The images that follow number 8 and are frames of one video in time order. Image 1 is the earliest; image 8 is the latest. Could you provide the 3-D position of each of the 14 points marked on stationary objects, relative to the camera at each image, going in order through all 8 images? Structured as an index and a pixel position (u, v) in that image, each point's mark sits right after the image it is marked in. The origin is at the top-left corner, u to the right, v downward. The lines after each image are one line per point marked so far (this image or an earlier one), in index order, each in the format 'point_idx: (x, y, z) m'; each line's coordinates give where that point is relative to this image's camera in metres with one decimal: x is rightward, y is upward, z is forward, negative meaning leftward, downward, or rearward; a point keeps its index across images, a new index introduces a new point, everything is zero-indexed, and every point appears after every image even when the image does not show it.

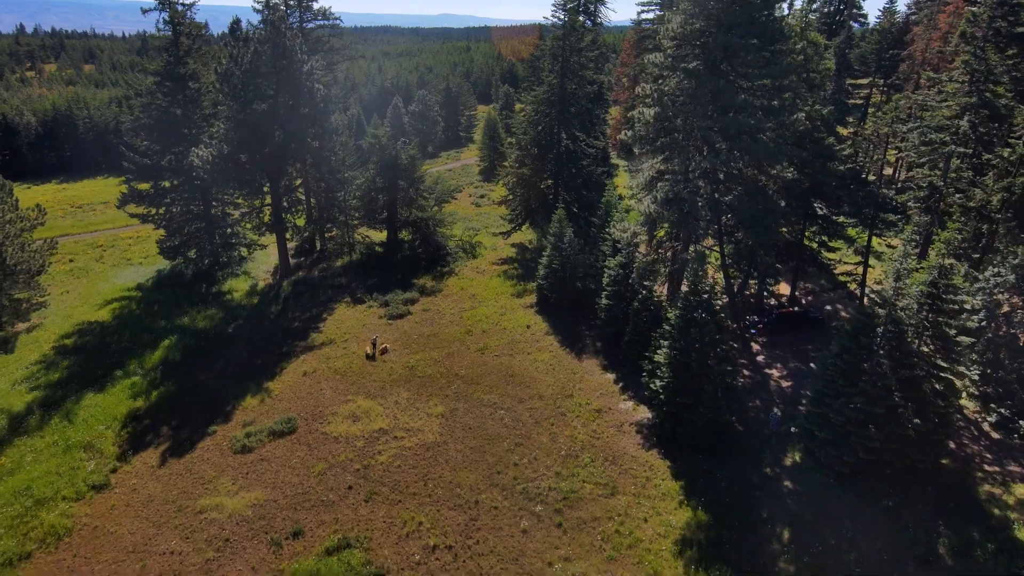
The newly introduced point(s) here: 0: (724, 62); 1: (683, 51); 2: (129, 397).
0: (+8.5, +9.1, +15.9) m
1: (+7.1, +9.7, +16.2) m
2: (-18.0, -5.2, +18.6) m
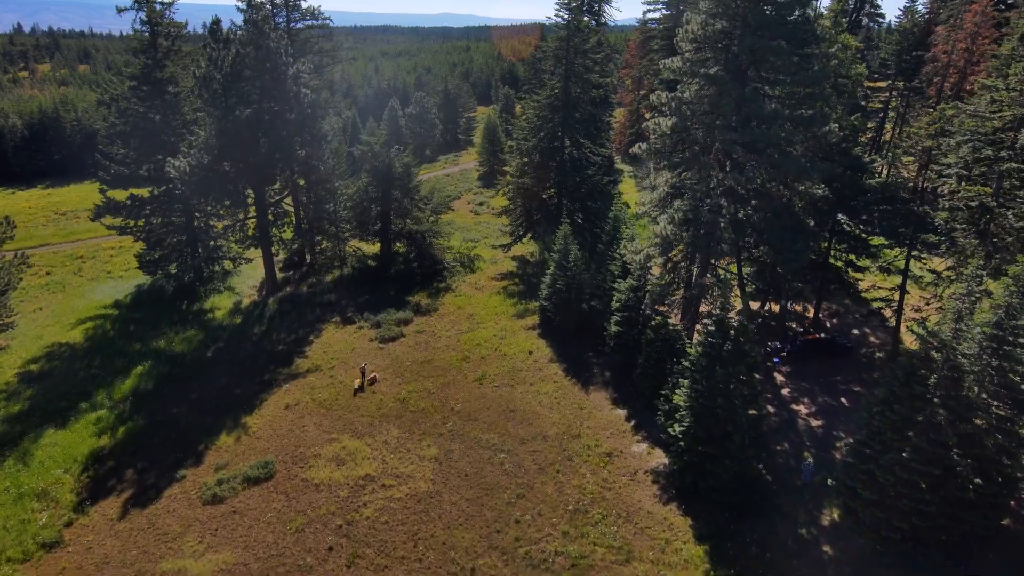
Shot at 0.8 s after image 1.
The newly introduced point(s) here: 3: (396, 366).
0: (+8.6, +8.0, +14.2) m
1: (+7.1, +8.6, +14.6) m
2: (-18.0, -6.3, +17.0) m
3: (-5.8, -3.9, +19.7) m
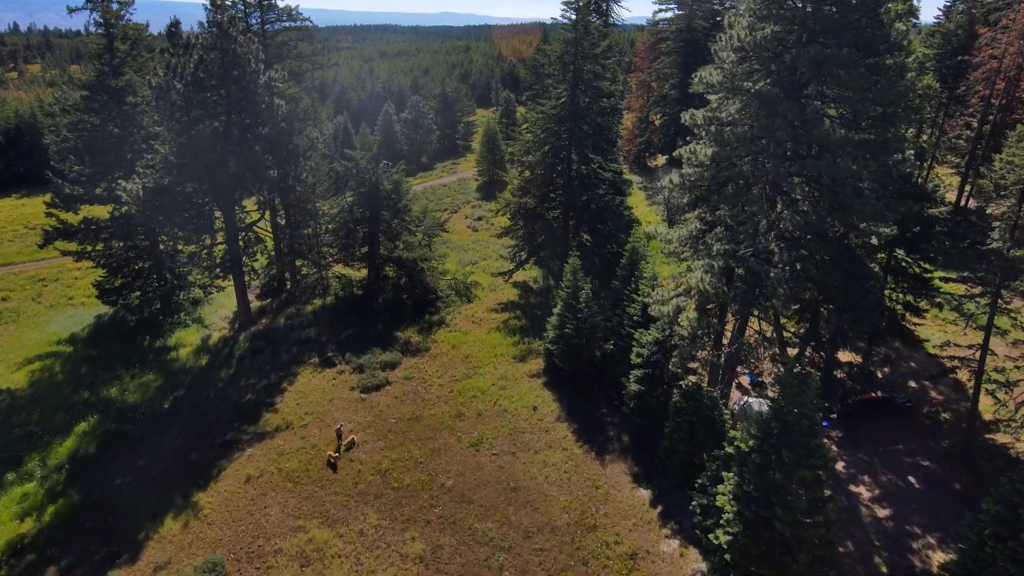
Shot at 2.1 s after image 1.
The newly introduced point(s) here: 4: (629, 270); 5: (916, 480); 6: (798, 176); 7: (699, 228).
0: (+8.6, +6.0, +11.4) m
1: (+7.2, +6.6, +11.8) m
2: (-17.9, -8.3, +14.3) m
3: (-5.8, -5.9, +17.0) m
4: (+5.3, +0.8, +17.8) m
5: (+14.0, -6.6, +13.6) m
6: (+8.3, +3.3, +11.4) m
7: (+6.5, +2.1, +13.7) m
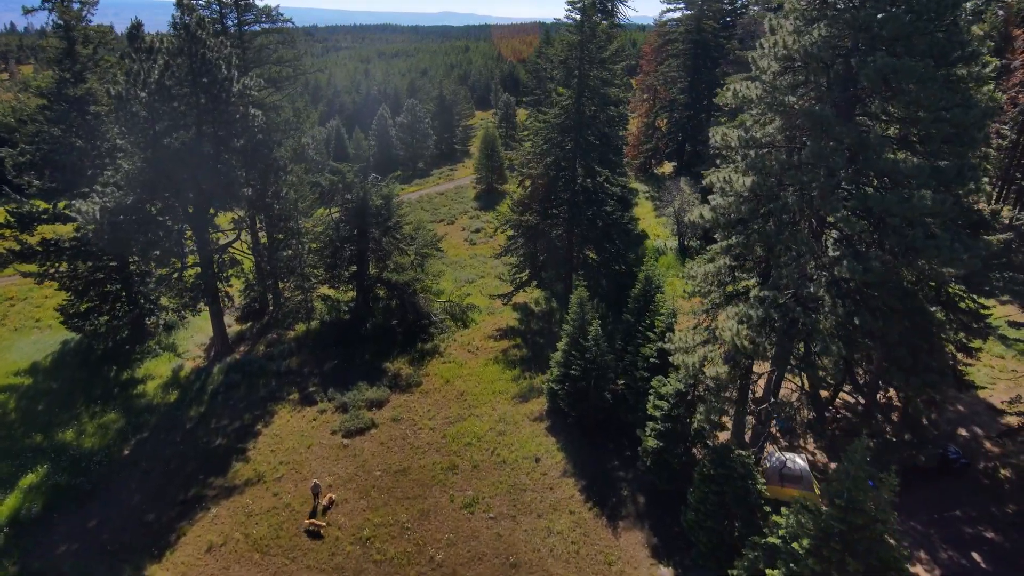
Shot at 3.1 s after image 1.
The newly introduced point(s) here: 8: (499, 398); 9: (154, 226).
0: (+8.6, +4.6, +9.5) m
1: (+7.1, +5.2, +9.9) m
2: (-18.0, -9.7, +12.3) m
3: (-5.8, -7.3, +15.0) m
4: (+5.2, -0.6, +15.9) m
5: (+13.9, -8.0, +11.7) m
6: (+8.2, +1.9, +9.5) m
7: (+6.5, +0.7, +11.7) m
8: (-0.6, -5.0, +18.0) m
9: (-17.2, +3.1, +19.2) m
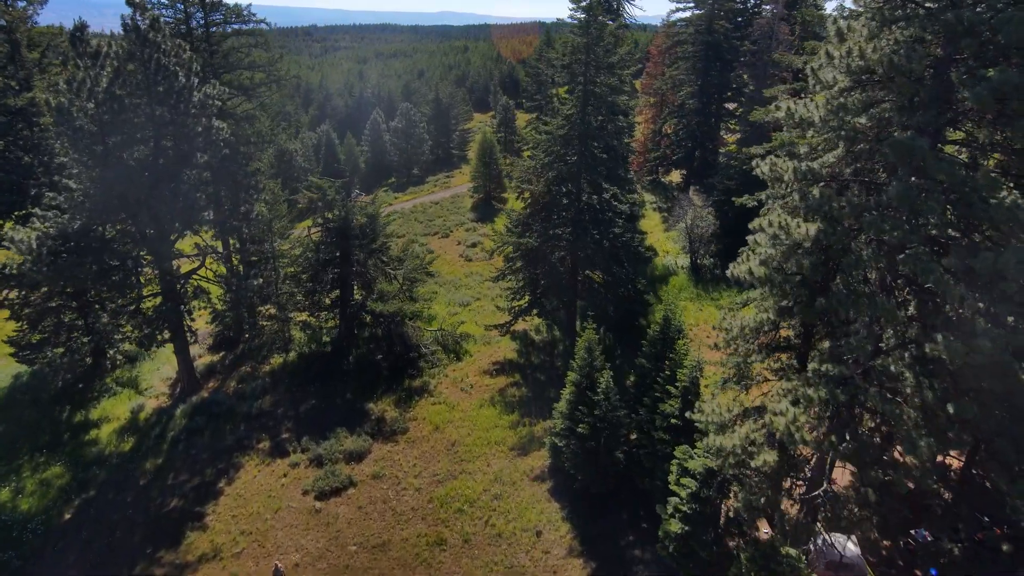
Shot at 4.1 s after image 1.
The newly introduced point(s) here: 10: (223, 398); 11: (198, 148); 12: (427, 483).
0: (+8.5, +3.1, +7.4) m
1: (+7.0, +3.8, +7.7) m
2: (-18.1, -11.1, +10.2) m
3: (-5.9, -8.8, +12.9) m
4: (+5.1, -2.1, +13.7) m
5: (+13.8, -9.5, +9.6) m
6: (+8.1, +0.4, +7.4) m
7: (+6.4, -0.8, +9.6) m
8: (-0.7, -6.5, +15.8) m
9: (-17.3, +1.6, +17.0) m
10: (-13.8, -5.3, +18.9) m
11: (-13.6, +6.1, +17.1) m
12: (-3.2, -7.3, +14.9) m
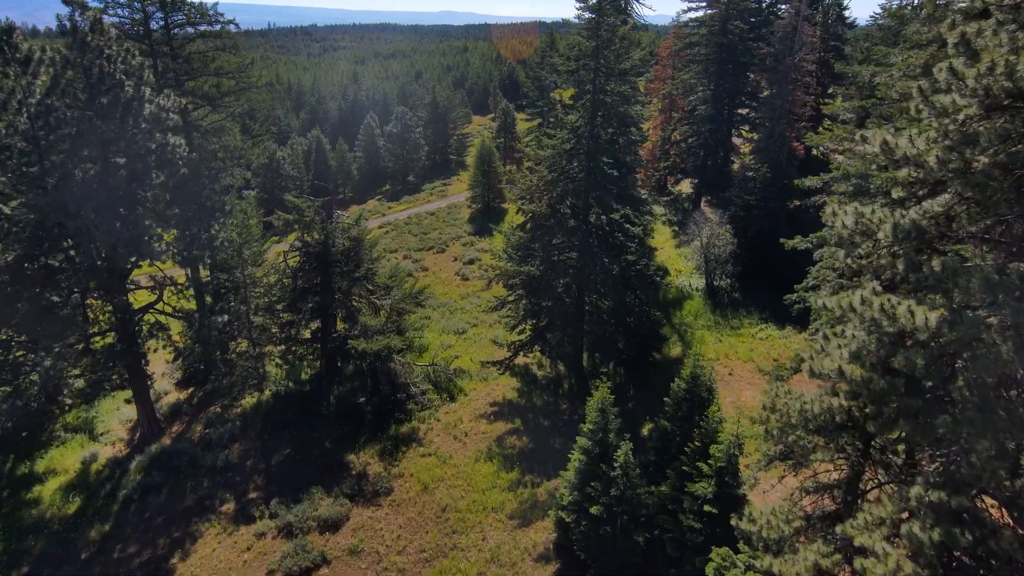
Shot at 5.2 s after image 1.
0: (+8.5, +1.6, +5.2) m
1: (+7.0, +2.3, +5.6) m
2: (-18.1, -12.6, +8.1) m
3: (-5.9, -10.2, +10.8) m
4: (+5.1, -3.5, +11.6) m
5: (+13.8, -11.0, +7.4) m
6: (+8.1, -1.1, +5.2) m
7: (+6.3, -2.3, +7.5) m
8: (-0.7, -7.9, +13.7) m
9: (-17.4, +0.1, +14.9) m
10: (-13.8, -6.7, +16.7) m
11: (-13.6, +4.6, +15.0) m
12: (-3.2, -8.8, +12.8) m
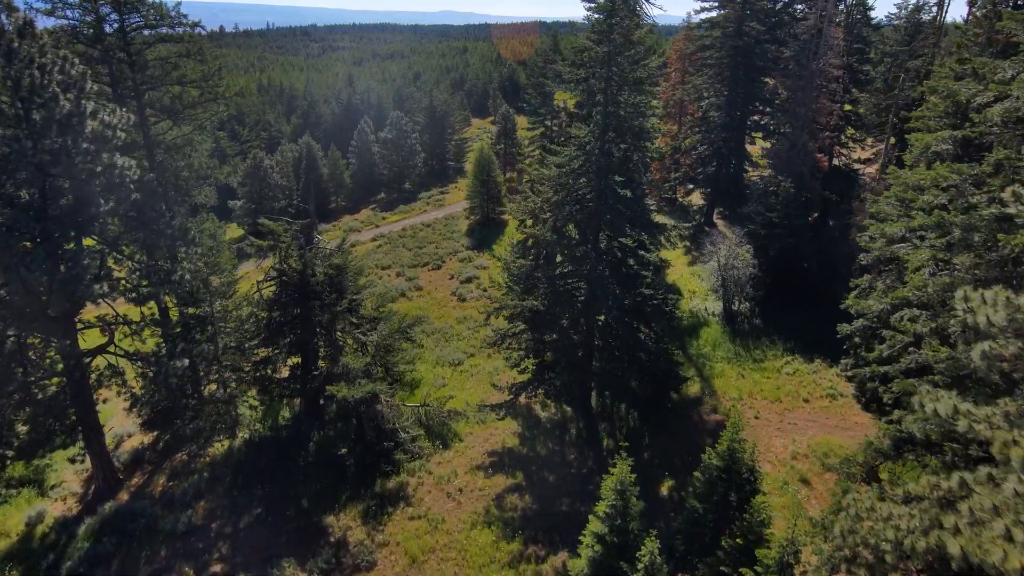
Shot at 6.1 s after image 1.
0: (+8.5, +0.2, +3.3) m
1: (+7.0, +0.8, +3.6) m
2: (-18.0, -14.0, +6.2) m
3: (-5.9, -11.7, +8.8) m
4: (+5.1, -4.9, +9.7) m
5: (+13.9, -12.4, +5.5) m
6: (+8.1, -2.5, +3.3) m
7: (+6.4, -3.7, +5.5) m
8: (-0.7, -9.4, +11.8) m
9: (-17.3, -1.3, +13.0) m
10: (-13.7, -8.1, +14.8) m
11: (-13.6, +3.2, +13.0) m
12: (-3.2, -10.2, +10.9) m
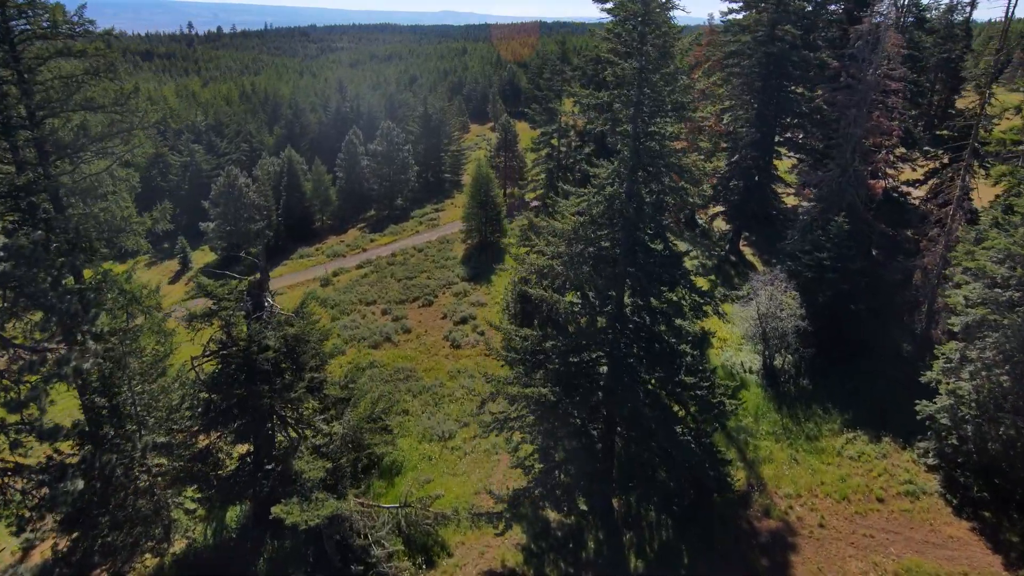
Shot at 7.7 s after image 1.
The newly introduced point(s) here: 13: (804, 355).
0: (+8.6, -2.3, -0.1) m
1: (+7.1, -1.7, +0.2) m
2: (-18.0, -16.6, +2.8) m
3: (-5.8, -14.2, +5.4) m
4: (+5.2, -7.5, +6.2) m
5: (+13.9, -14.9, +2.1) m
6: (+8.2, -5.0, -0.1) m
7: (+6.4, -6.2, +2.1) m
8: (-0.6, -11.9, +8.3) m
9: (-17.3, -3.9, +9.6) m
10: (-13.7, -10.7, +11.4) m
11: (-13.5, +0.6, +9.6) m
12: (-3.1, -12.8, +7.4) m
13: (+13.9, -3.1, +18.6) m
